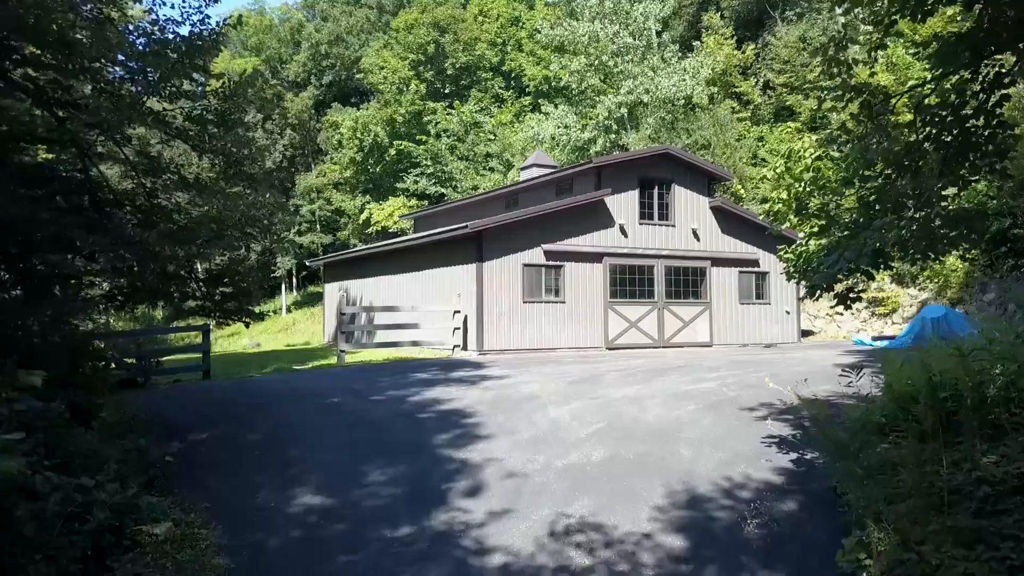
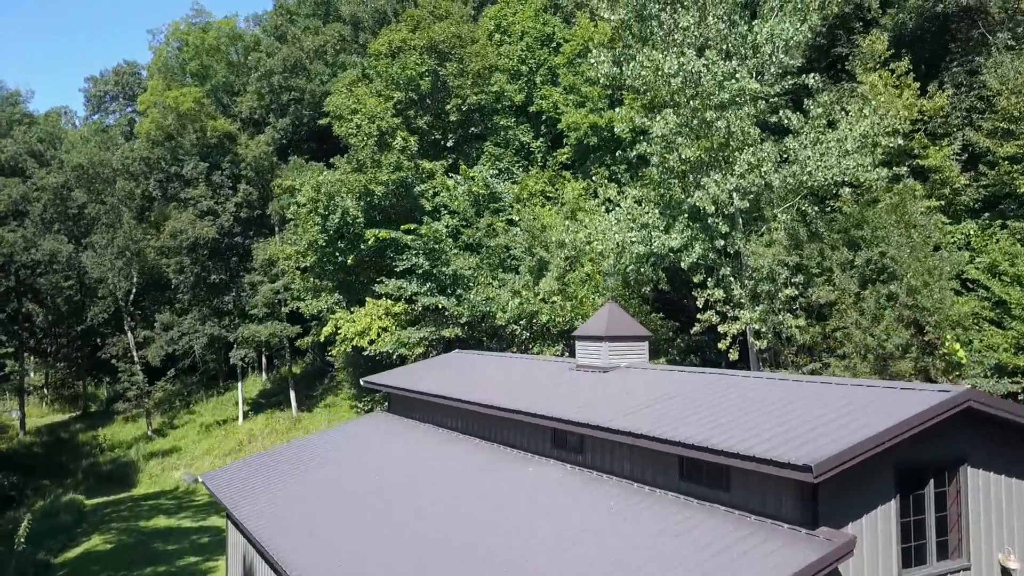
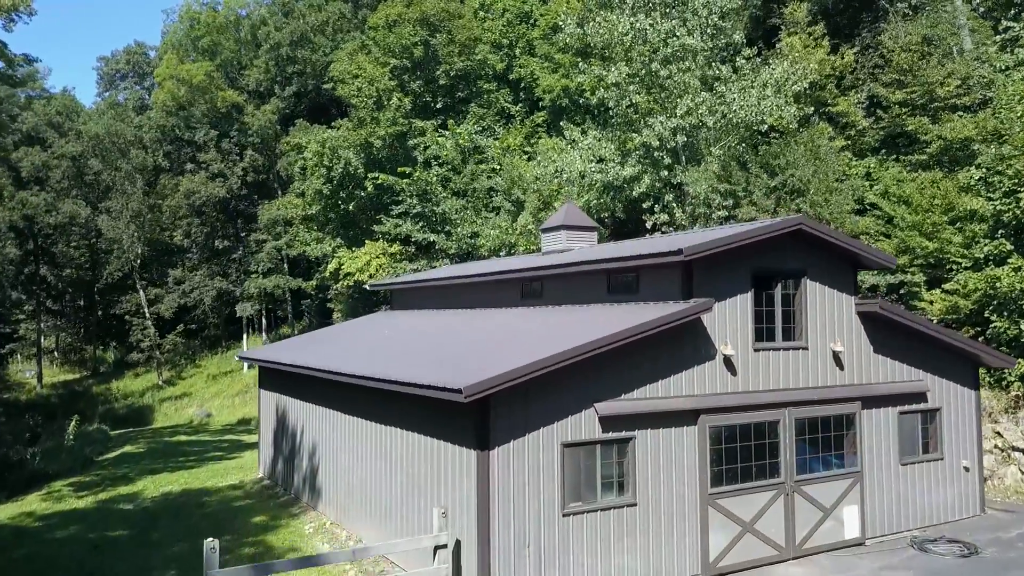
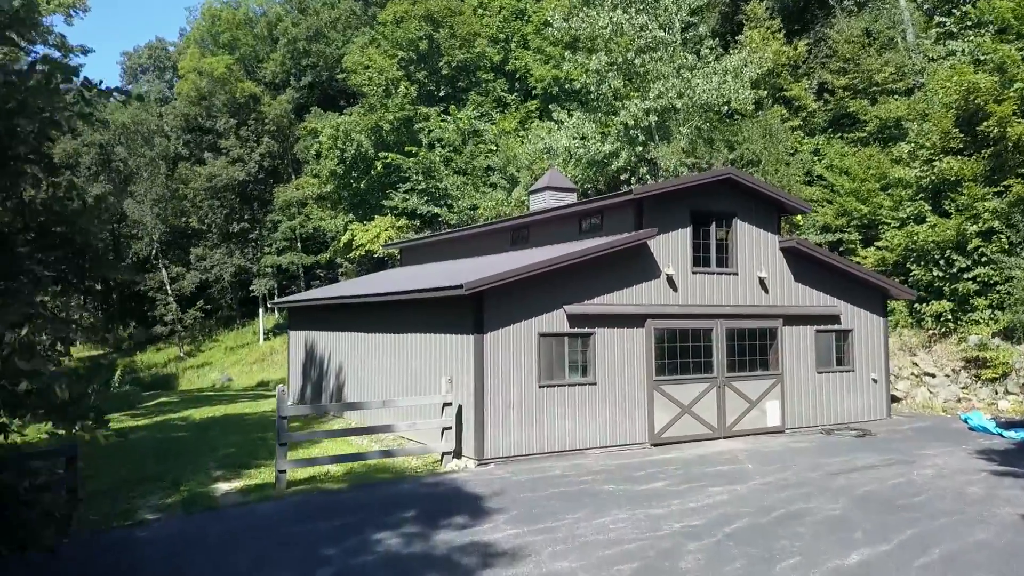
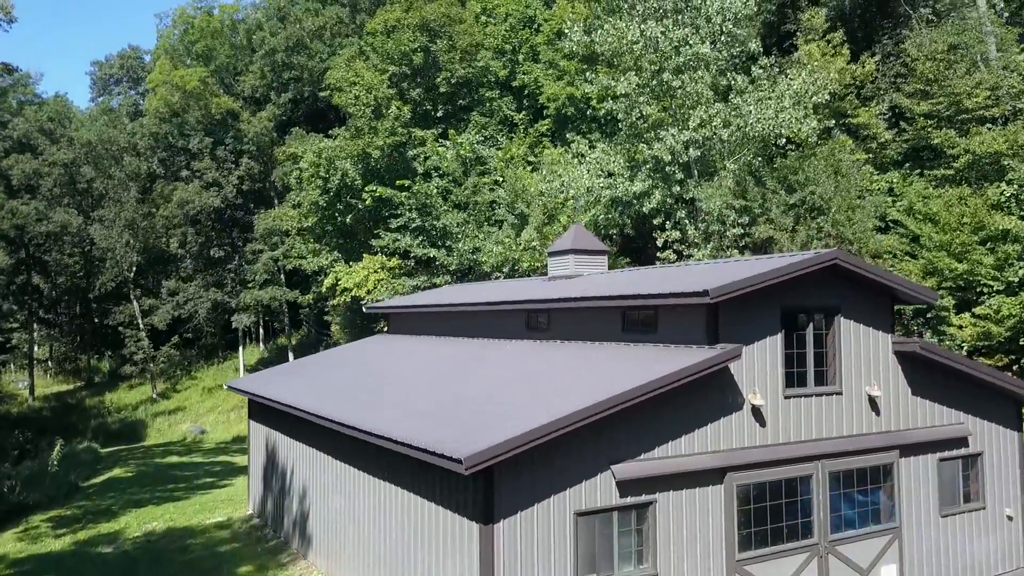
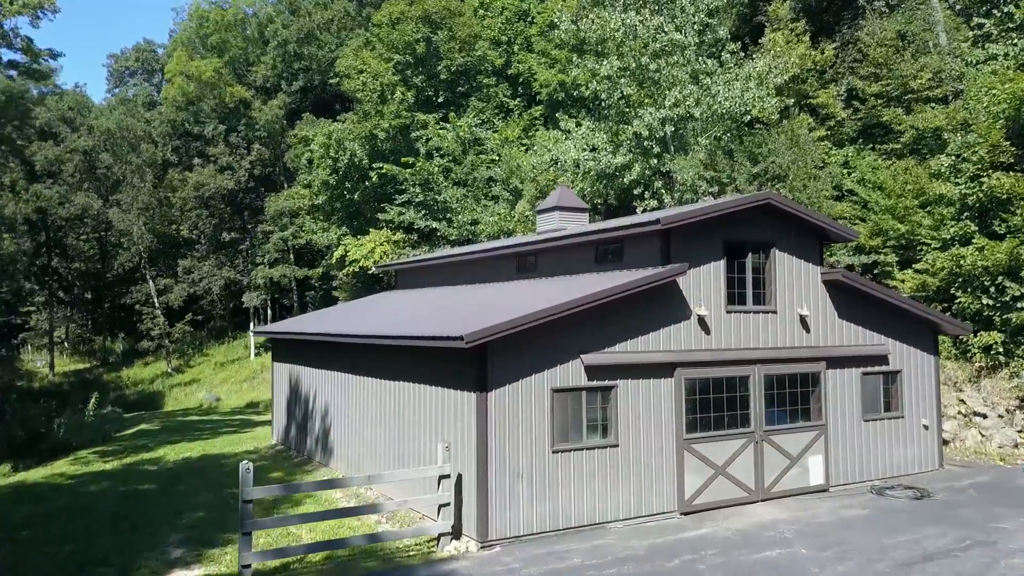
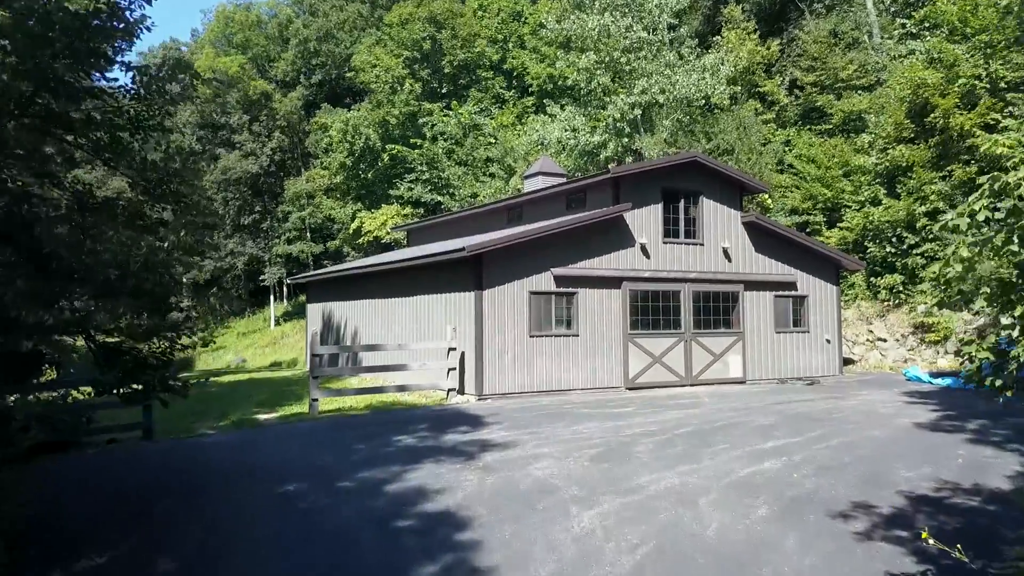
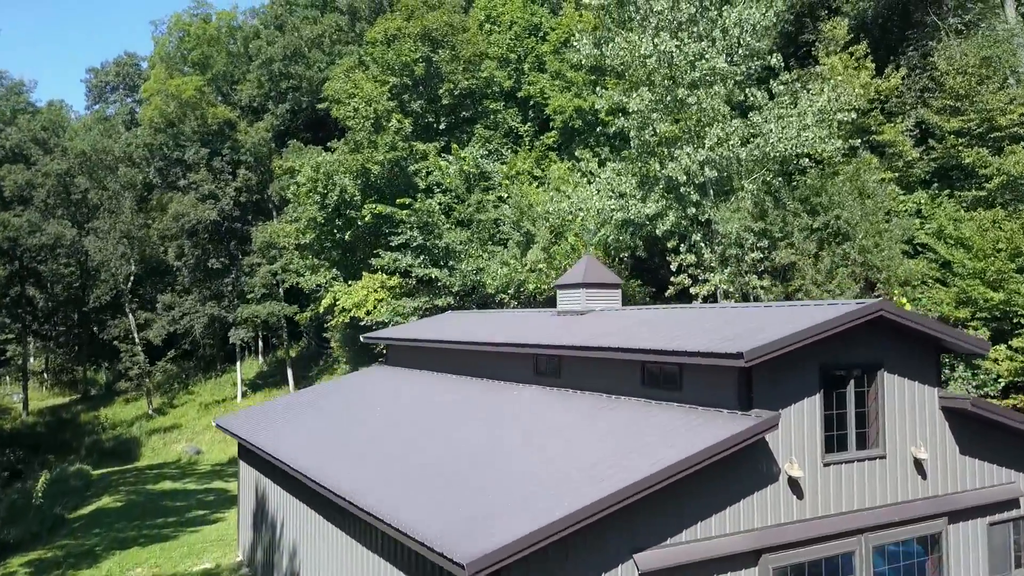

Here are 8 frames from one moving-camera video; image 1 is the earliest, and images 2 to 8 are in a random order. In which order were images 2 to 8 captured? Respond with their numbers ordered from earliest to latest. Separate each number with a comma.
7, 4, 6, 3, 5, 8, 2
